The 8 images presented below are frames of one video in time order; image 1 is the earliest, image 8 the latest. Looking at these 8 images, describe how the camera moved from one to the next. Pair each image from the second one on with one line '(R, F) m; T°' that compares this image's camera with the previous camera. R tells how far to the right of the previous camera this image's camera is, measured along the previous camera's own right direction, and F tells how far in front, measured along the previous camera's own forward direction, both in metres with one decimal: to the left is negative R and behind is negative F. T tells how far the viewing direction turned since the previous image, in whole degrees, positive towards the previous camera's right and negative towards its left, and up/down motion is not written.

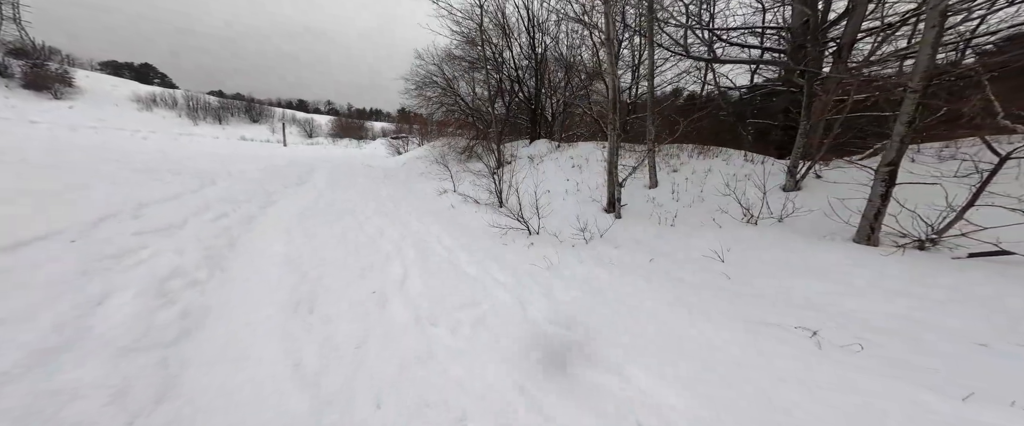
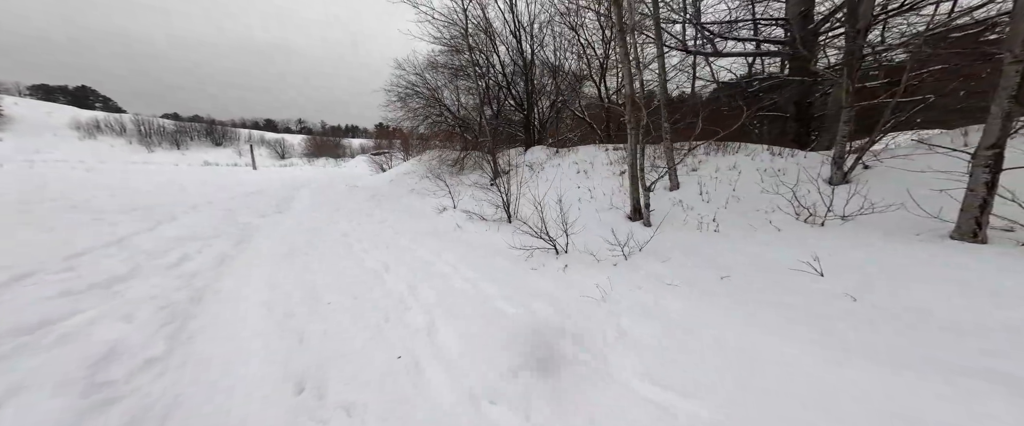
(-0.5, +0.5) m; +2°
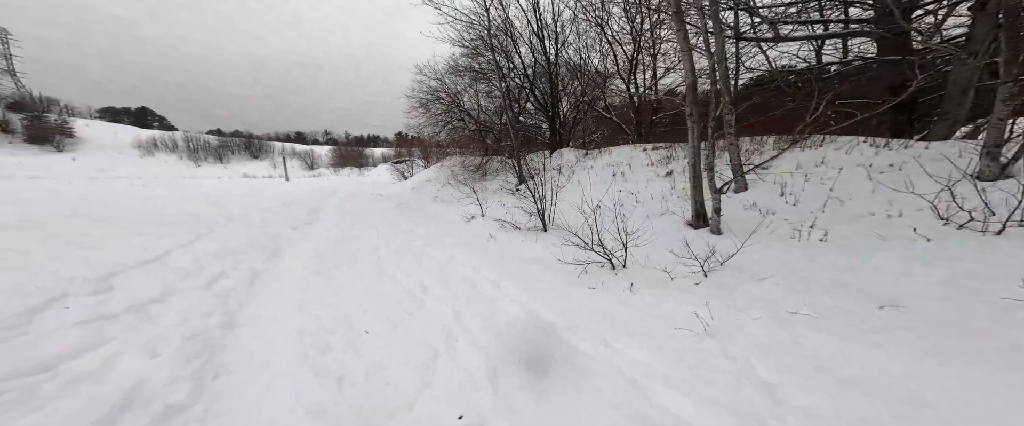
(-0.4, +0.5) m; -3°
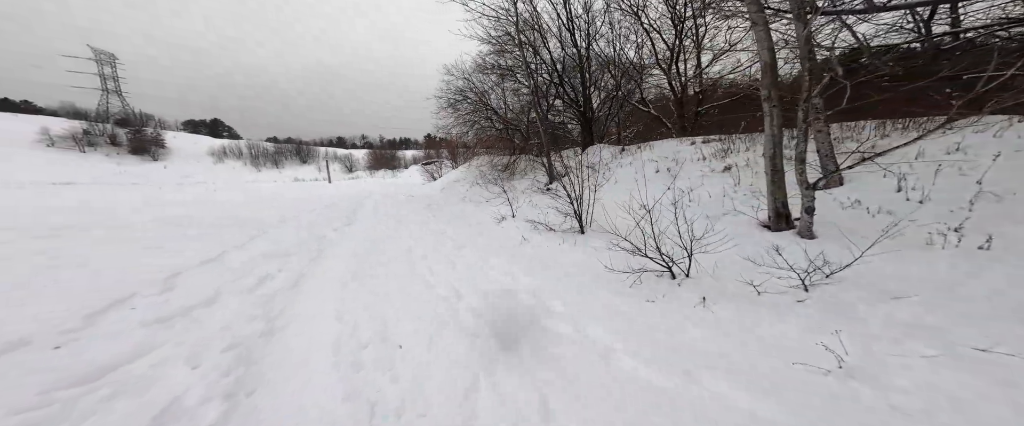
(-0.2, +0.4) m; -5°
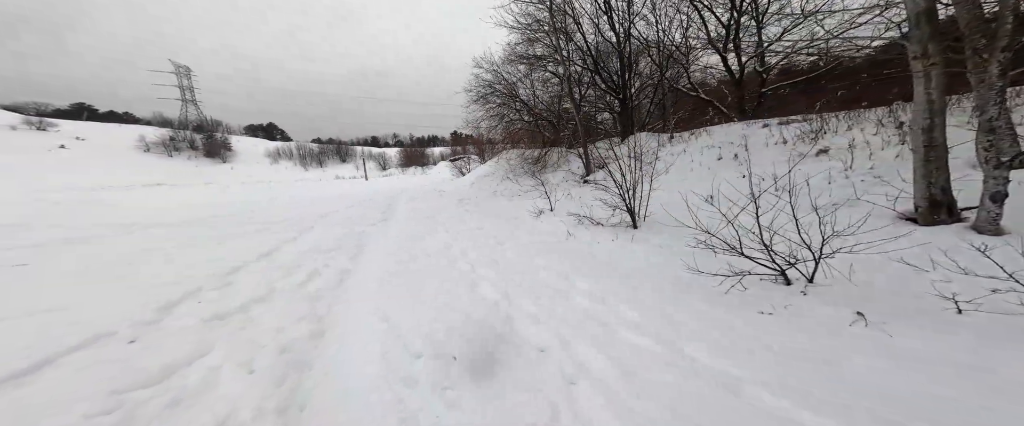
(-0.4, +0.5) m; -5°
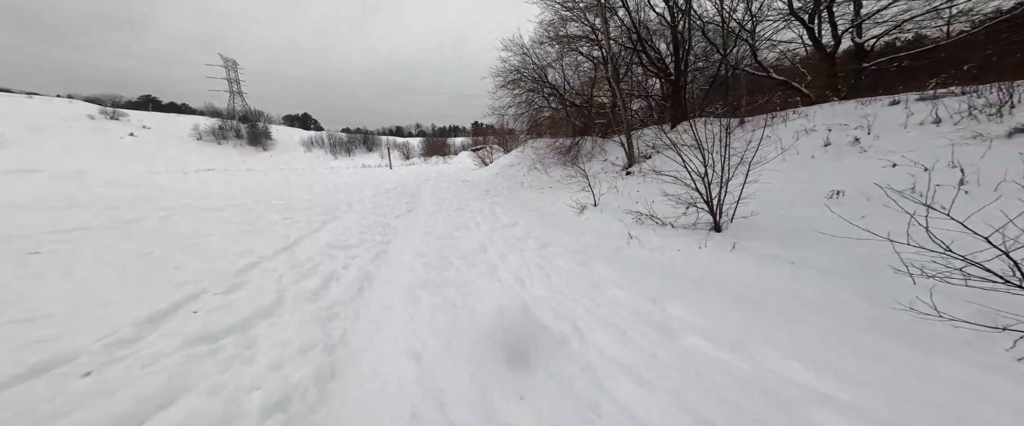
(-0.6, +1.2) m; -4°
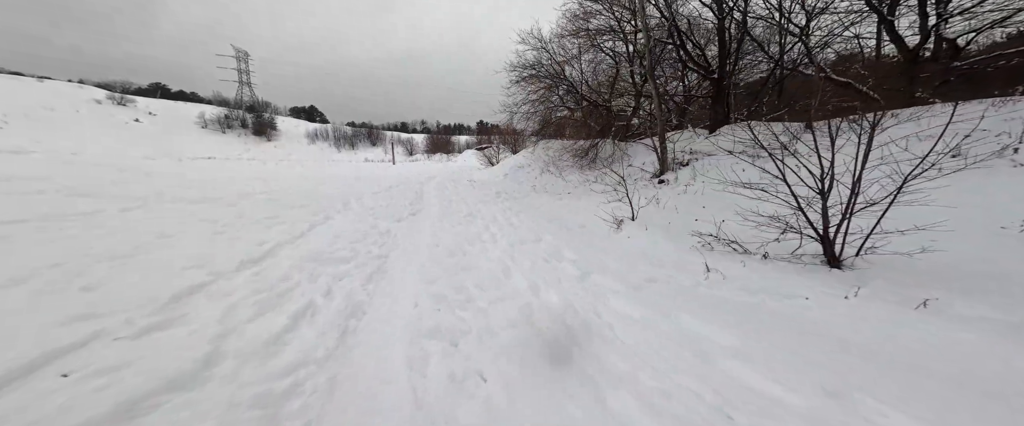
(-0.5, +1.4) m; 0°
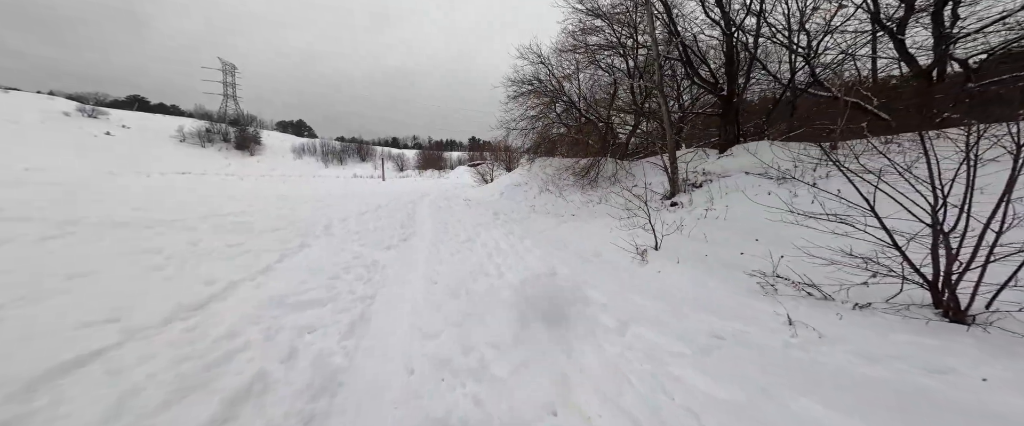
(-0.4, +0.9) m; +2°
